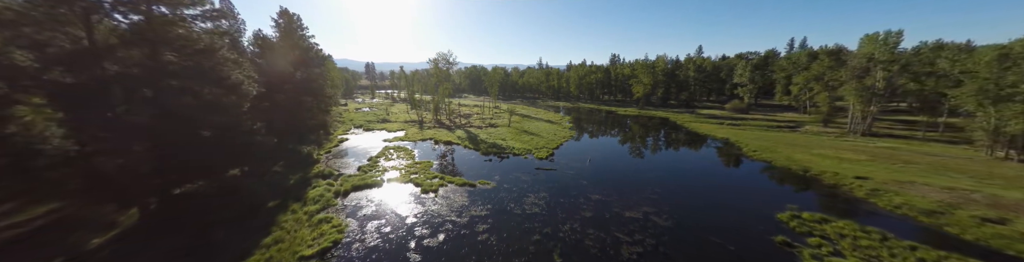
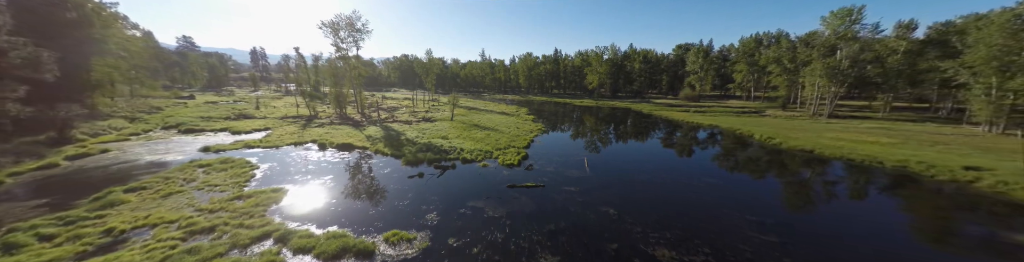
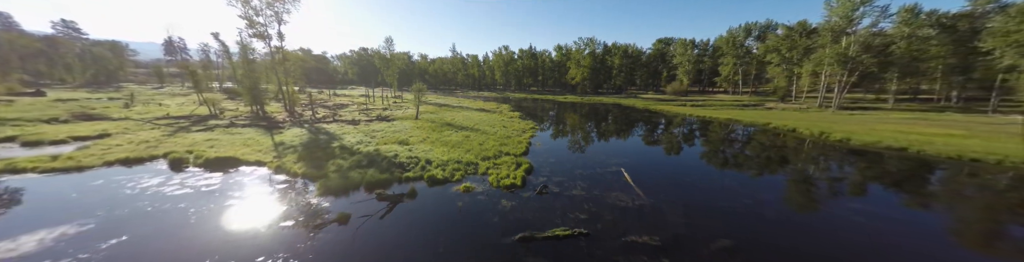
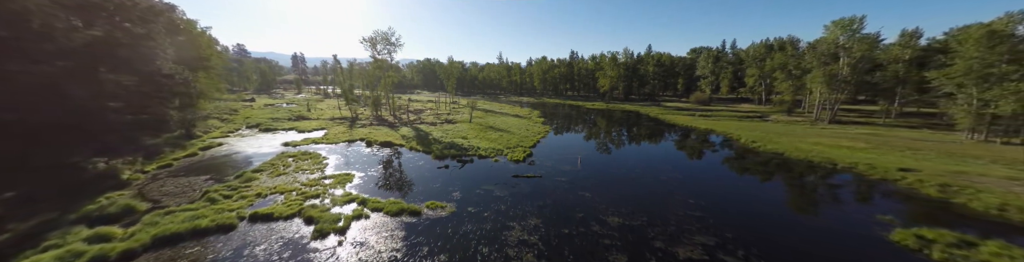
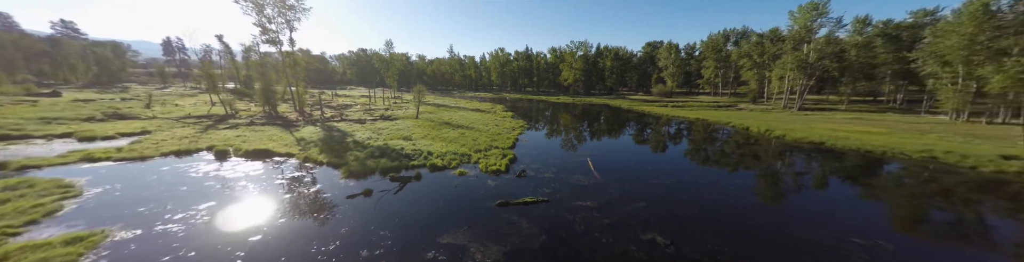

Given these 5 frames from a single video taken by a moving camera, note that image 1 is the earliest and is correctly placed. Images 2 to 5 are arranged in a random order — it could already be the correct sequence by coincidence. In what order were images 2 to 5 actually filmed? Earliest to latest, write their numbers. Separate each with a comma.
4, 2, 5, 3
